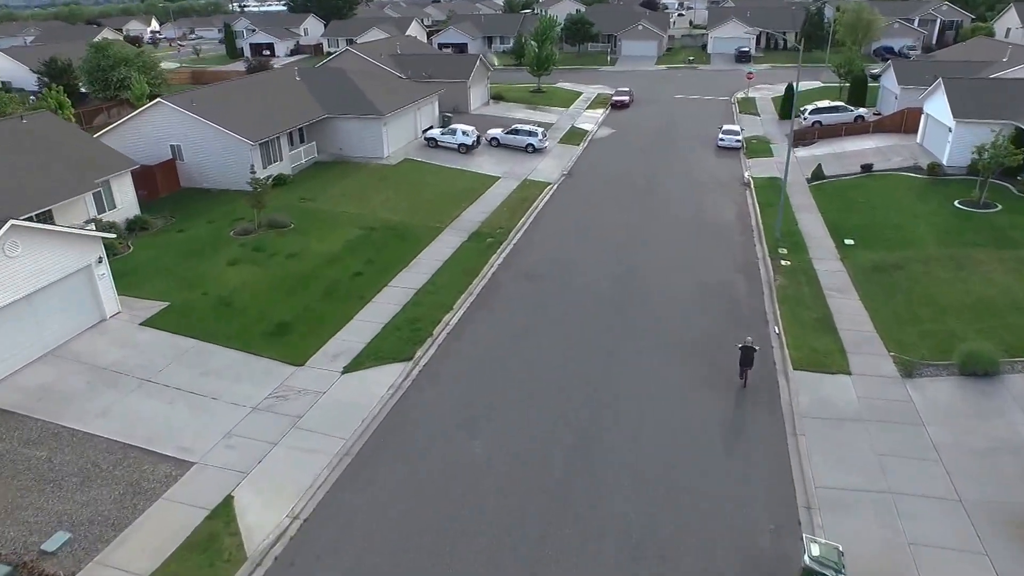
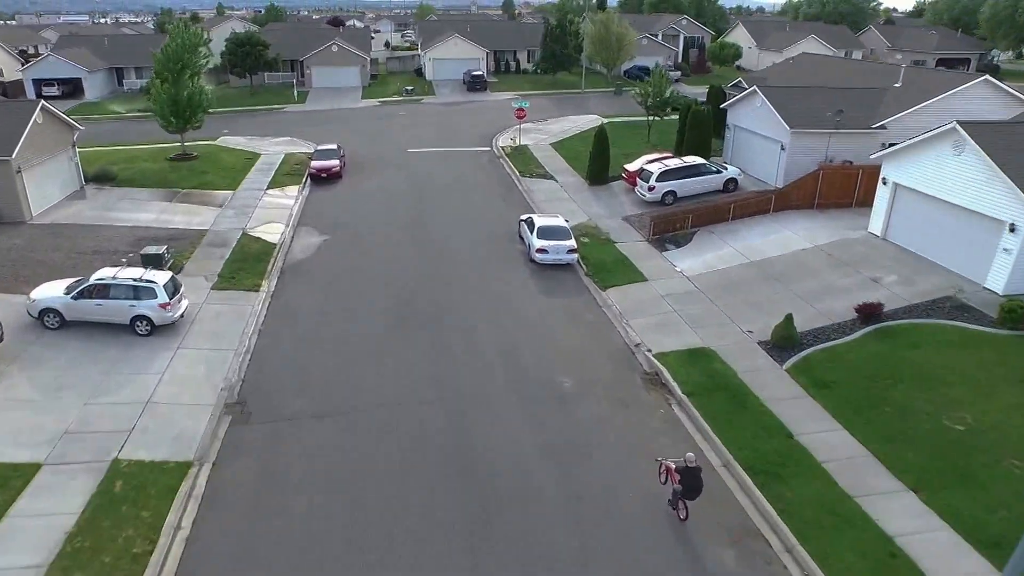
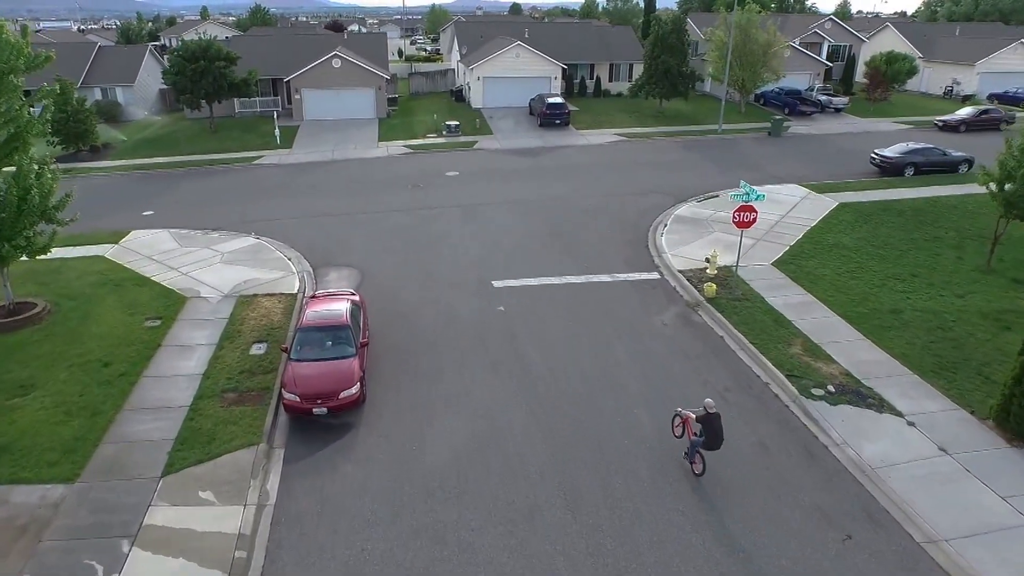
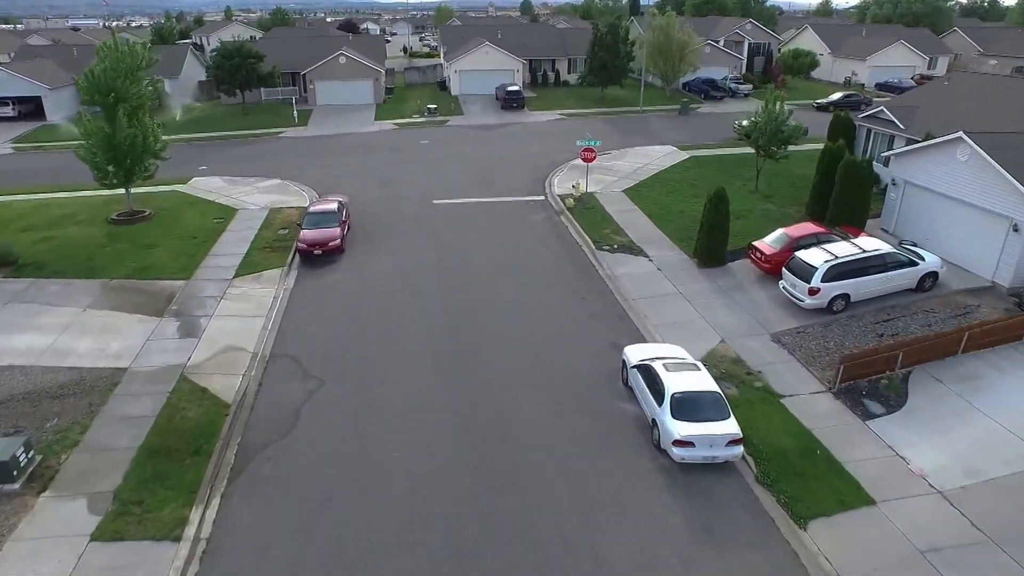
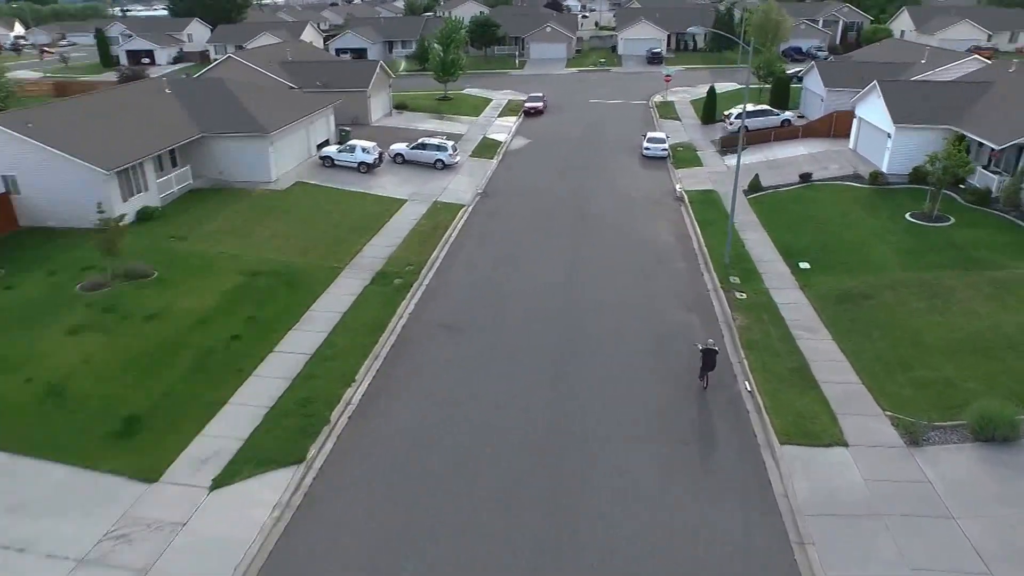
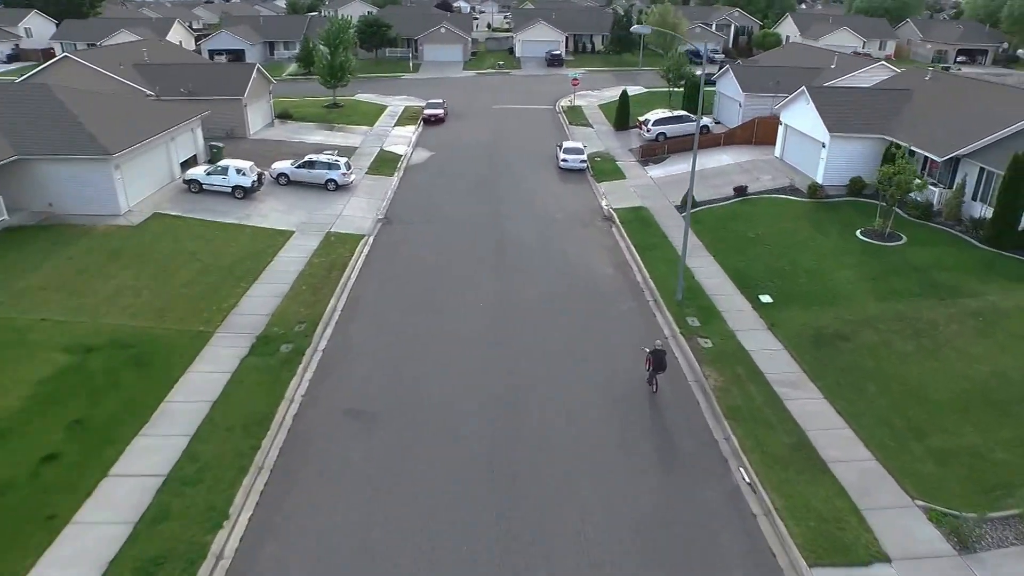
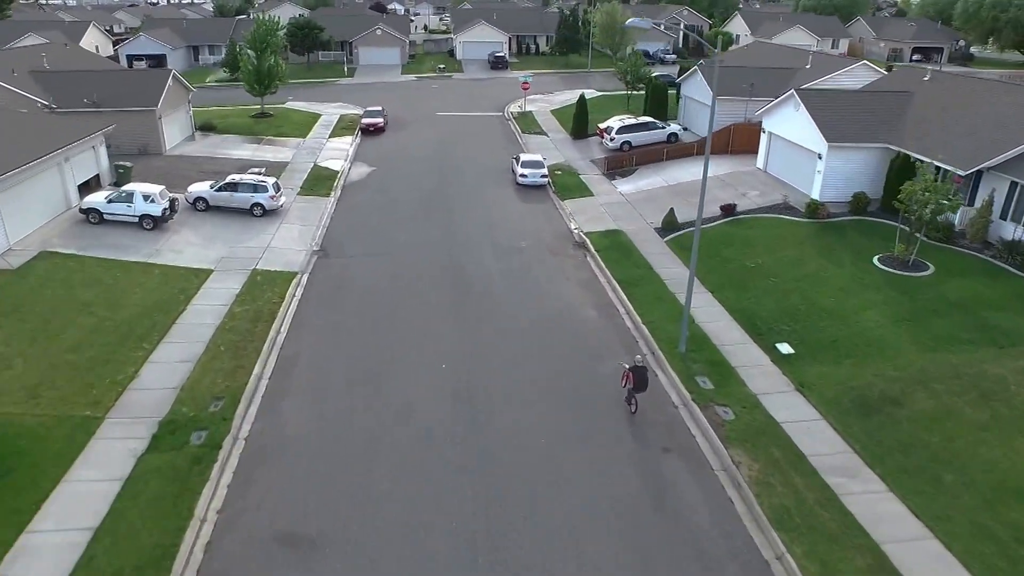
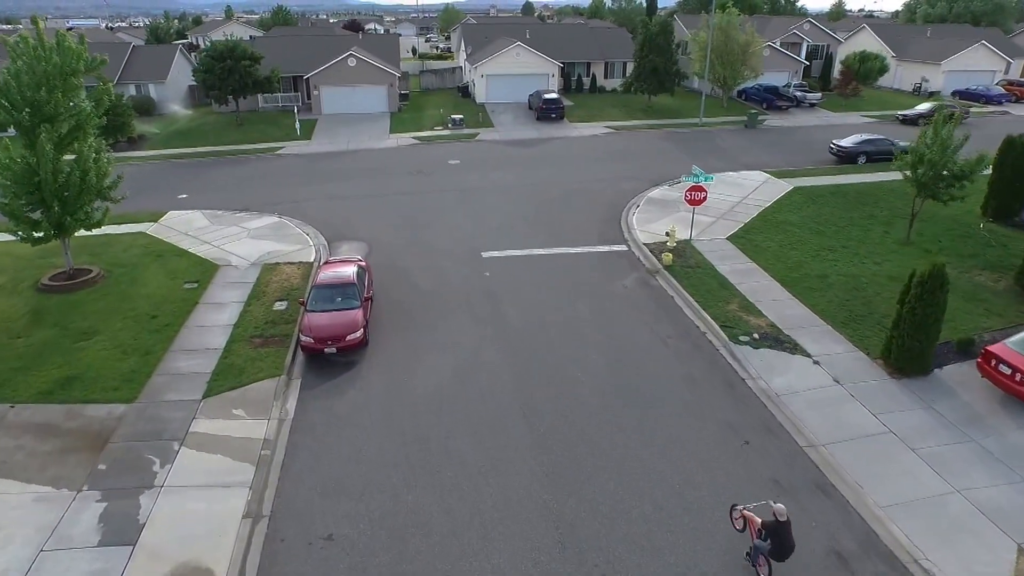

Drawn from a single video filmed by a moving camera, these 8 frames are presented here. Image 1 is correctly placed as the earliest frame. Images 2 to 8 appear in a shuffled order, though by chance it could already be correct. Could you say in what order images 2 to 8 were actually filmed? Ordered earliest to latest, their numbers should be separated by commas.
5, 6, 7, 2, 4, 8, 3
